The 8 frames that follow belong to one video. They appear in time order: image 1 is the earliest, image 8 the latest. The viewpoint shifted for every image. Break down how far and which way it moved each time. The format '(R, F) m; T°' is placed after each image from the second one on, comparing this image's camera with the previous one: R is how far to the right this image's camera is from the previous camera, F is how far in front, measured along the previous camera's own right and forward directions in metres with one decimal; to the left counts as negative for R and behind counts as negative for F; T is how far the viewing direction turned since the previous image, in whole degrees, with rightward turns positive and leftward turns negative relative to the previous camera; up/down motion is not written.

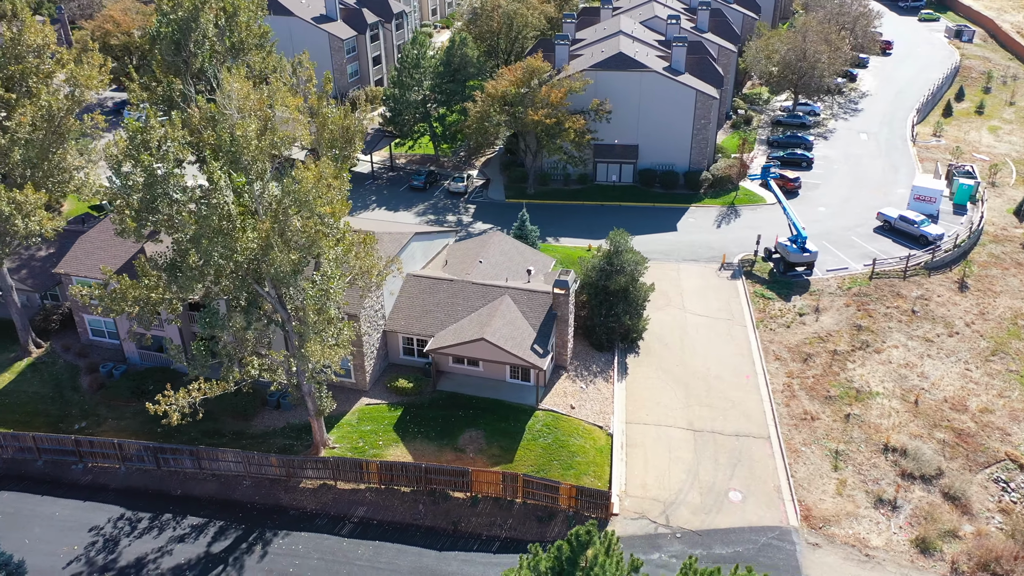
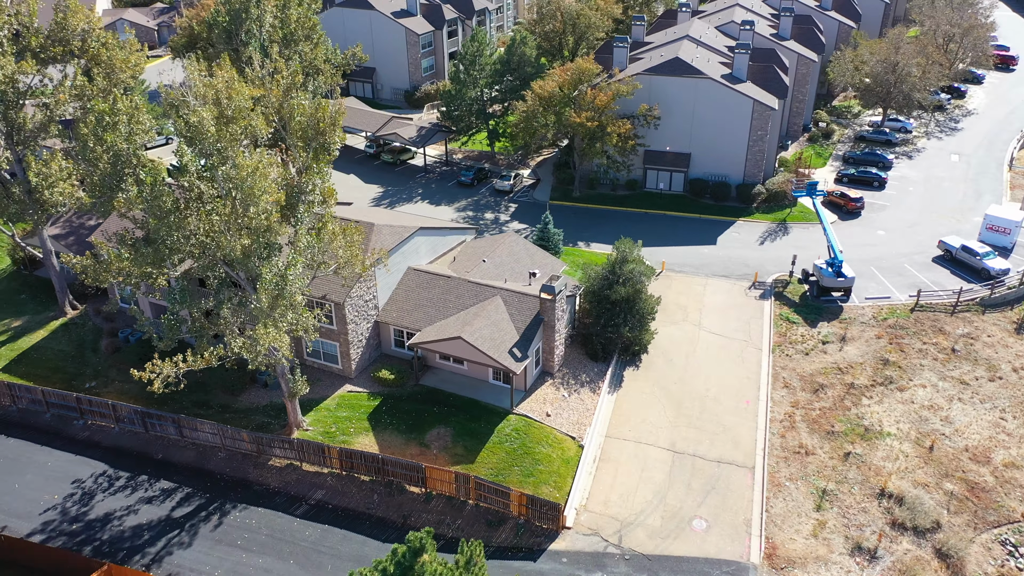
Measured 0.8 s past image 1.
(+4.8, +0.5) m; -8°
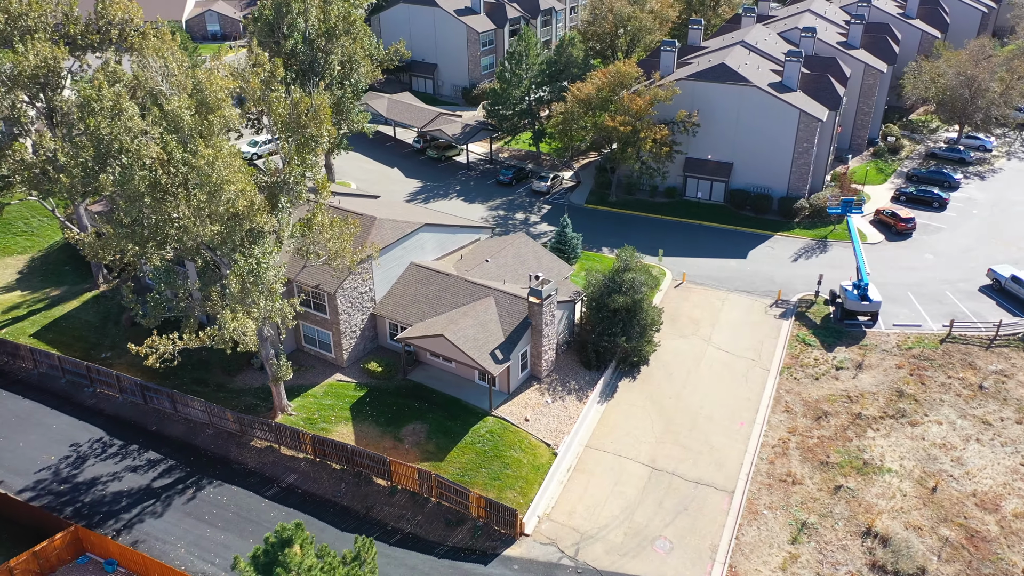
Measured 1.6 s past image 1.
(+3.9, +0.4) m; -7°
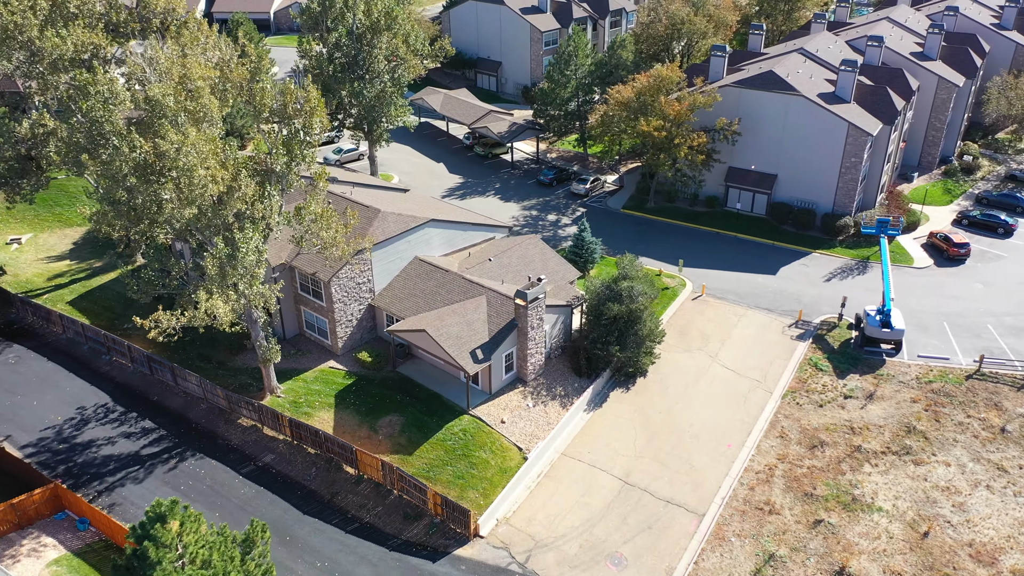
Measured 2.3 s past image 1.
(+4.1, +0.4) m; -7°
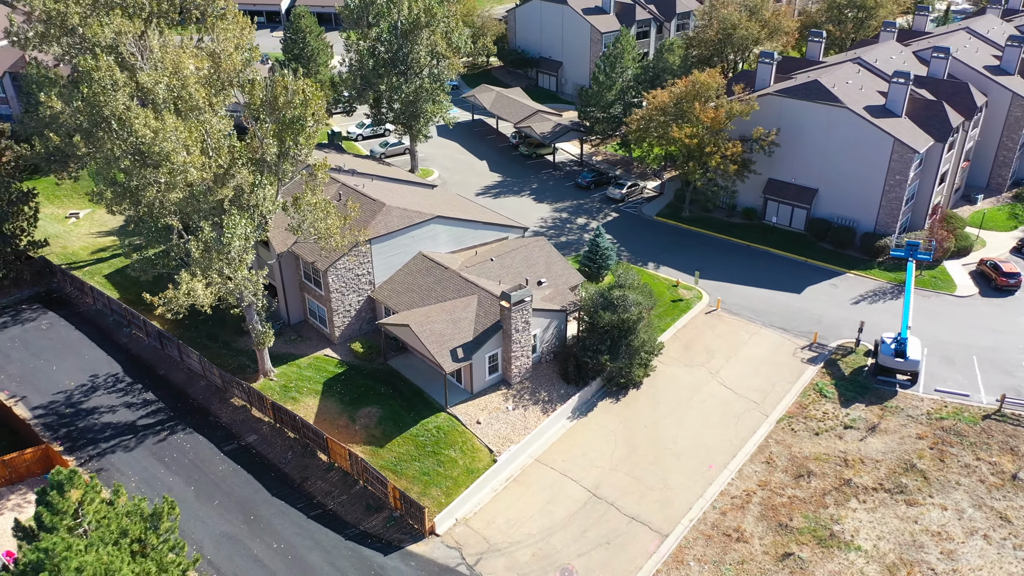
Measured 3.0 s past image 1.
(+3.9, +0.4) m; -7°
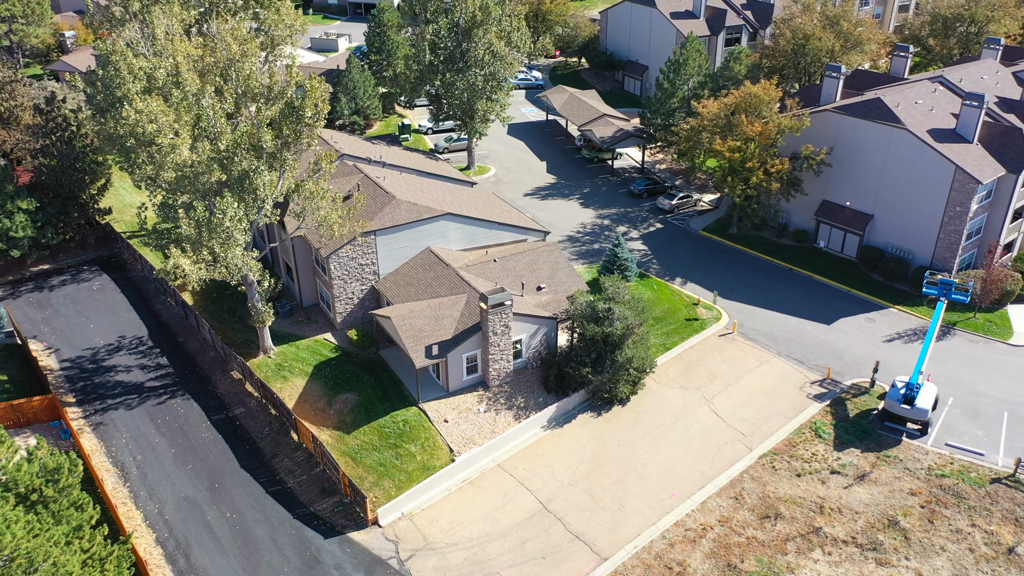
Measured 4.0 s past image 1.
(+5.4, +0.6) m; -9°
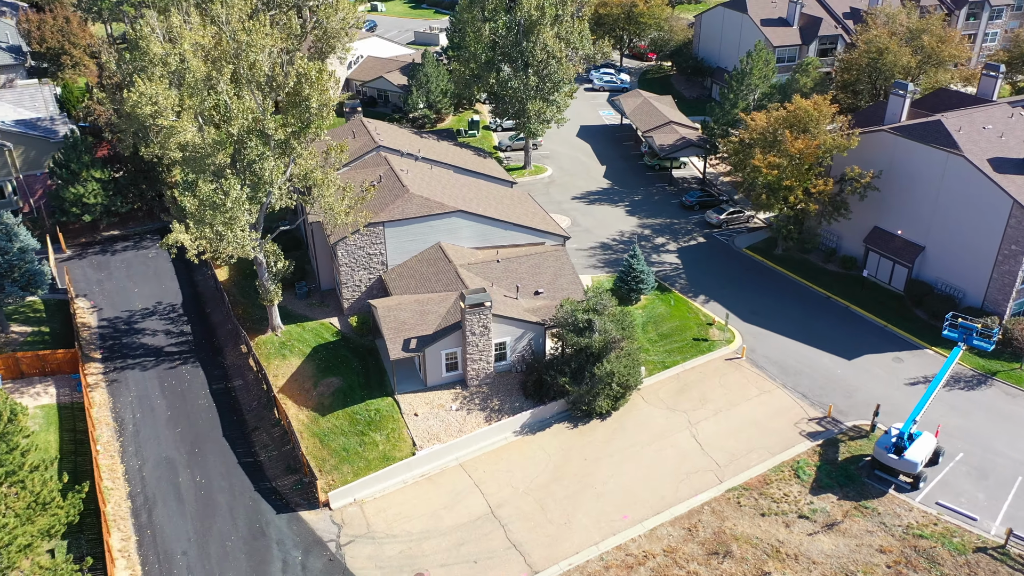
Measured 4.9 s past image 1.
(+5.4, +0.6) m; -9°
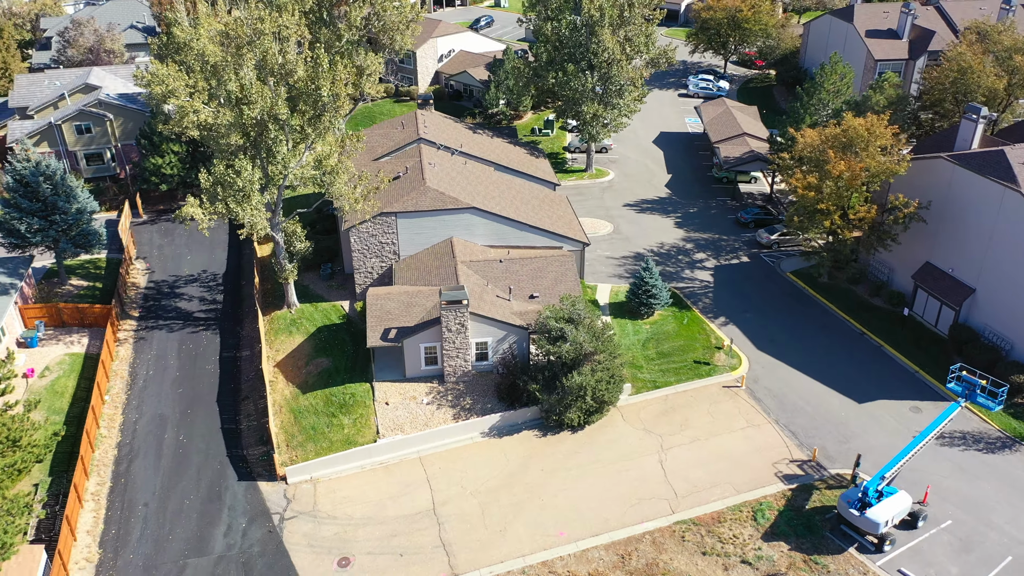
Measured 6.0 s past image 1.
(+5.9, +0.8) m; -10°
